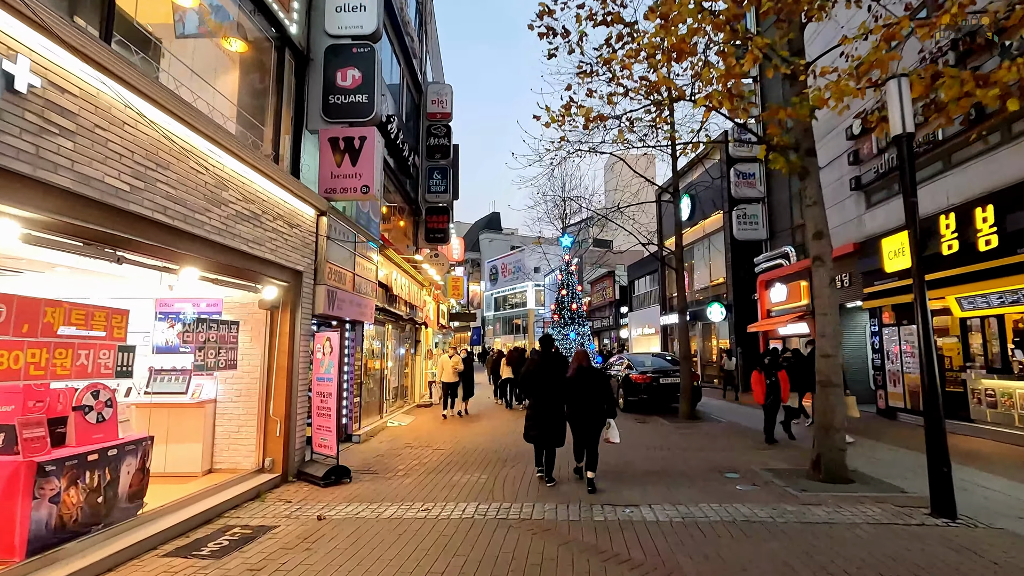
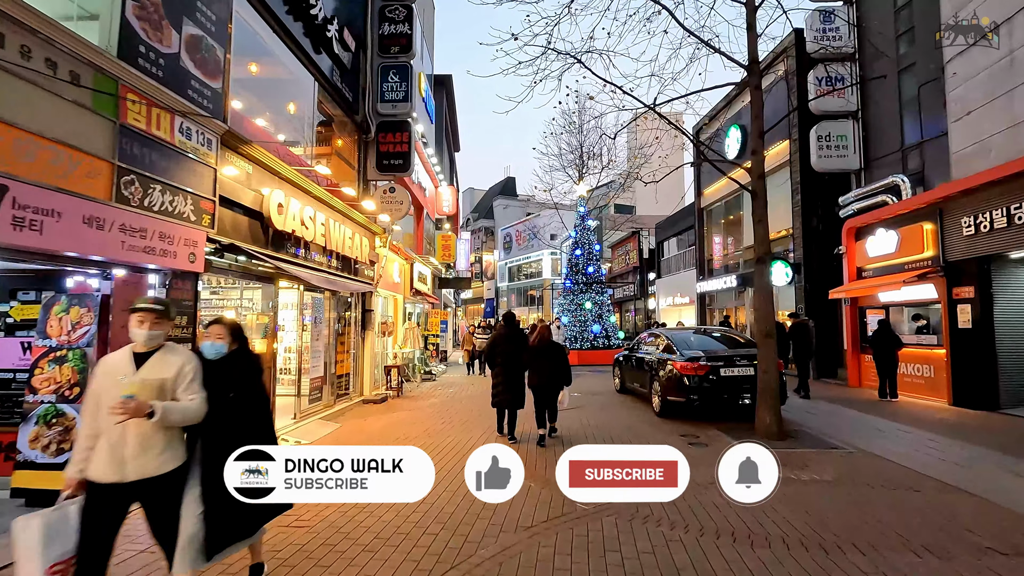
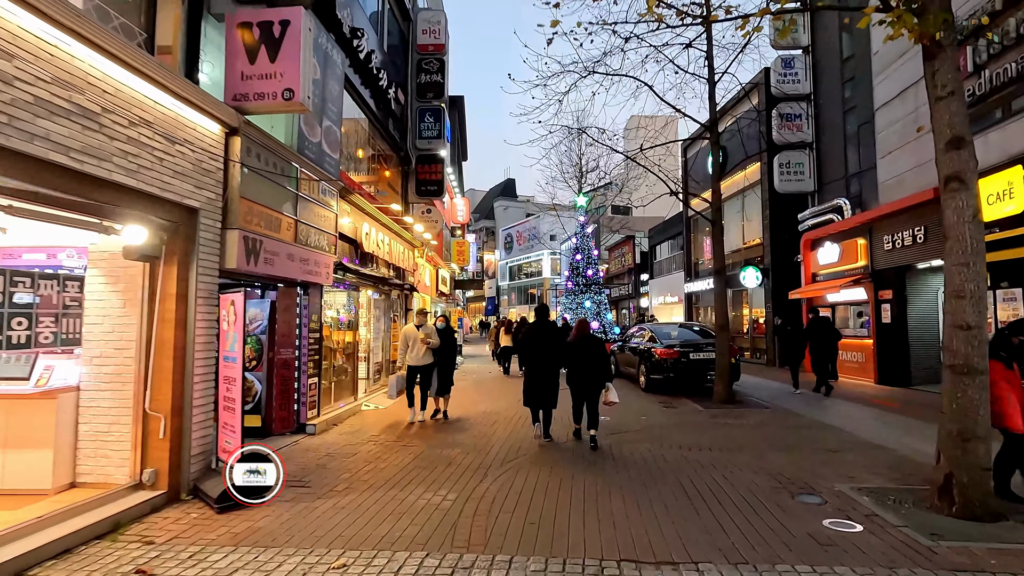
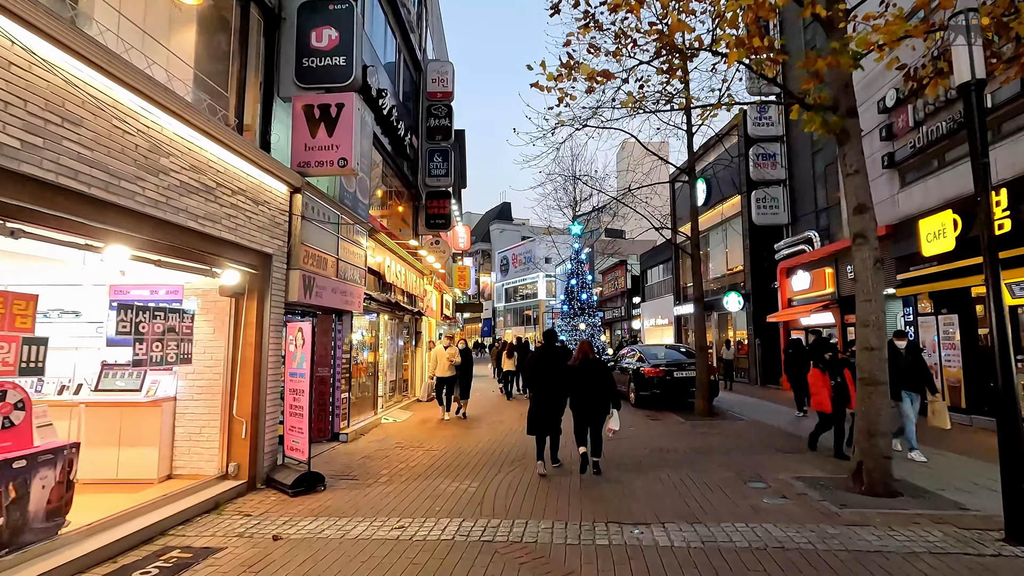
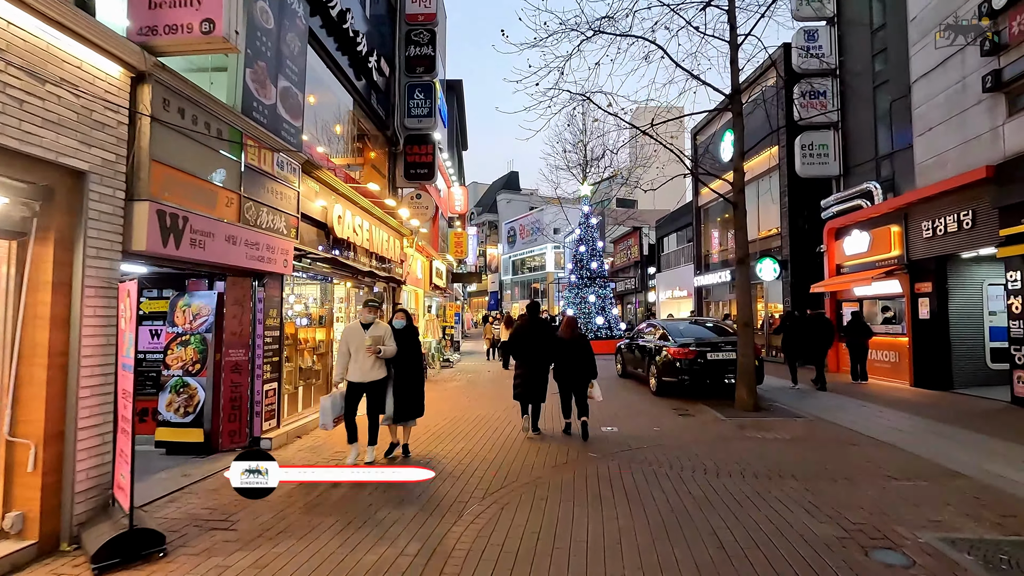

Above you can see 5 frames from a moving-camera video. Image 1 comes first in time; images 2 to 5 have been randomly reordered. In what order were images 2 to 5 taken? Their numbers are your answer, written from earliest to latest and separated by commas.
4, 3, 5, 2
